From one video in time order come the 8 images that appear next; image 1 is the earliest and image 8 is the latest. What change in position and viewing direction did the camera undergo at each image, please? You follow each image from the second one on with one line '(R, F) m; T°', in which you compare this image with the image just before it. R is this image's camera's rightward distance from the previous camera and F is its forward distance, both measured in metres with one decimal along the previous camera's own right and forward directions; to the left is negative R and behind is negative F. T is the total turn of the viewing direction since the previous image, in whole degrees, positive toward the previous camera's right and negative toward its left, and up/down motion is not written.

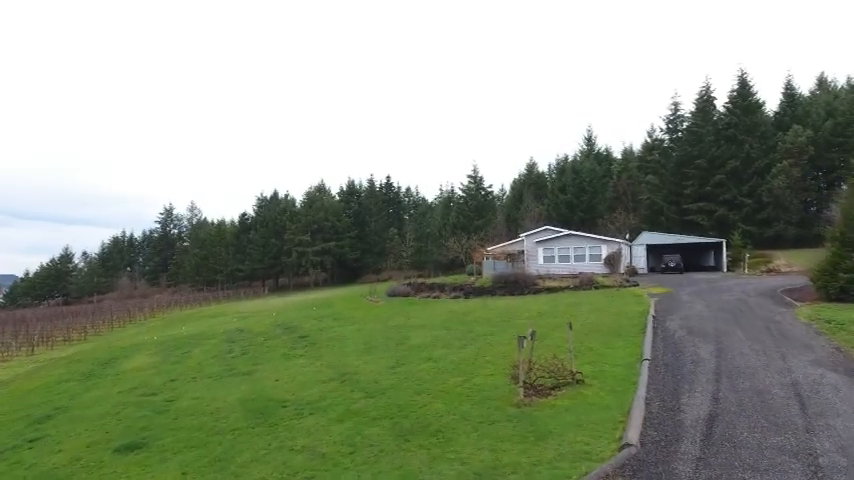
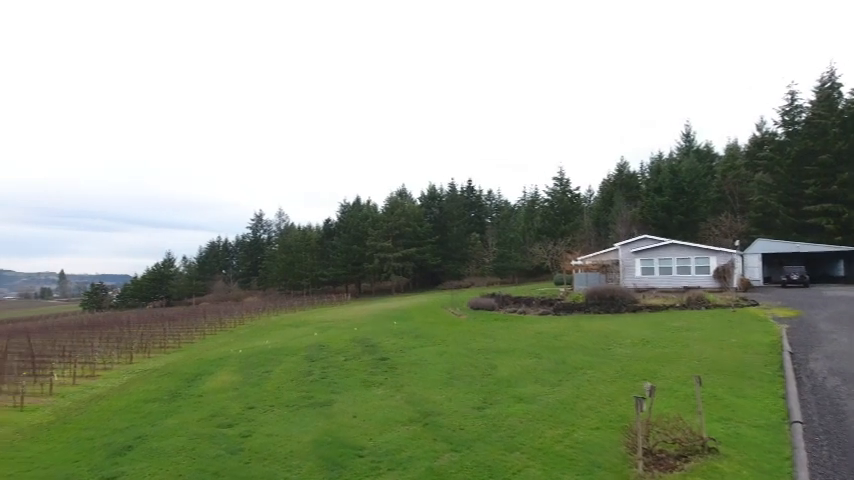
(-0.2, +1.2) m; -9°
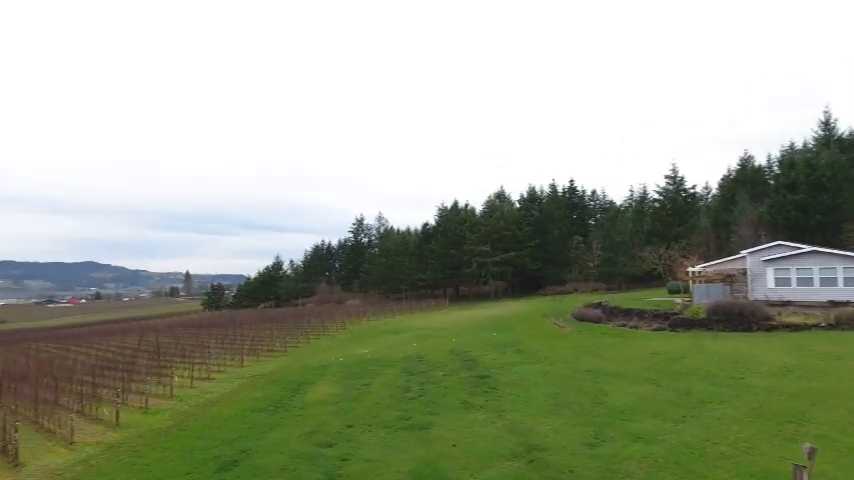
(-0.1, +0.7) m; -10°
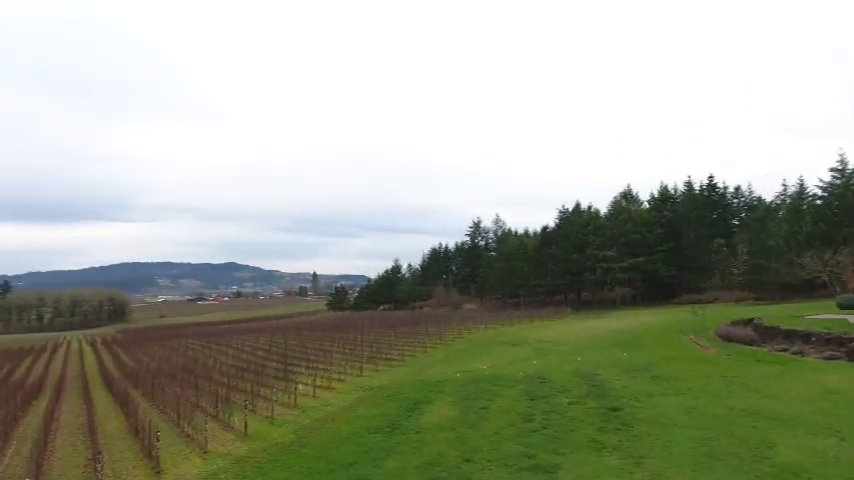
(-0.1, +0.9) m; -12°
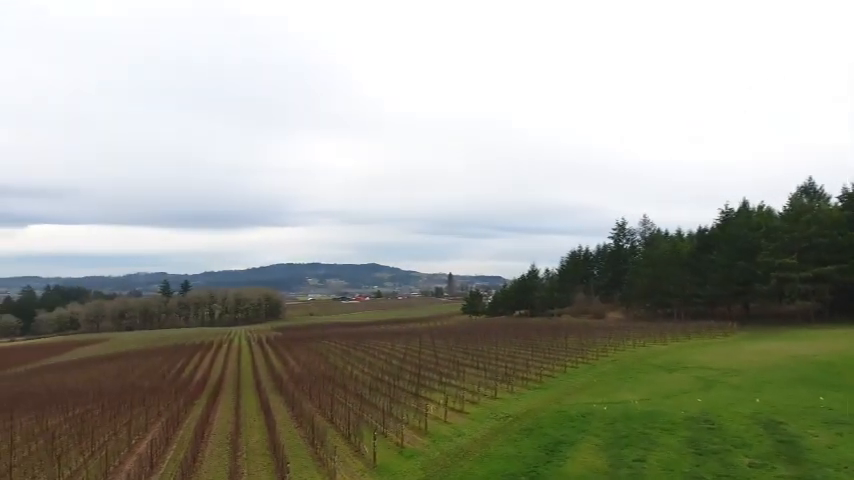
(-0.1, +1.5) m; -14°
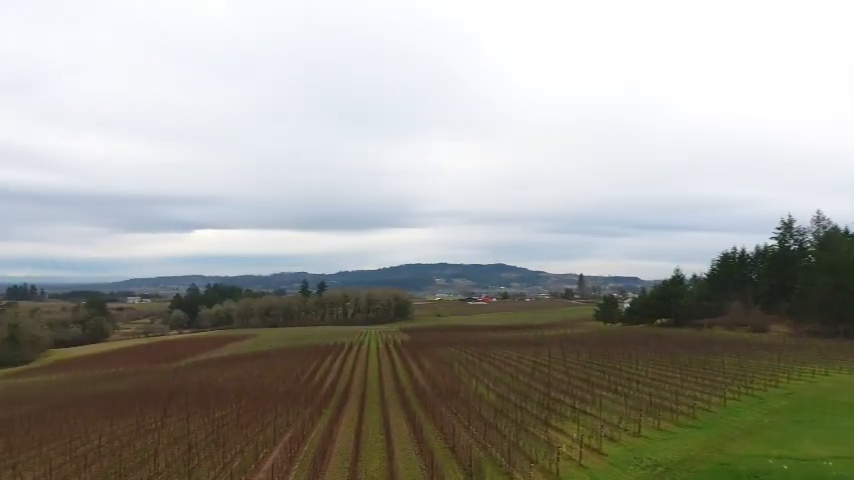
(0.0, +1.7) m; -13°
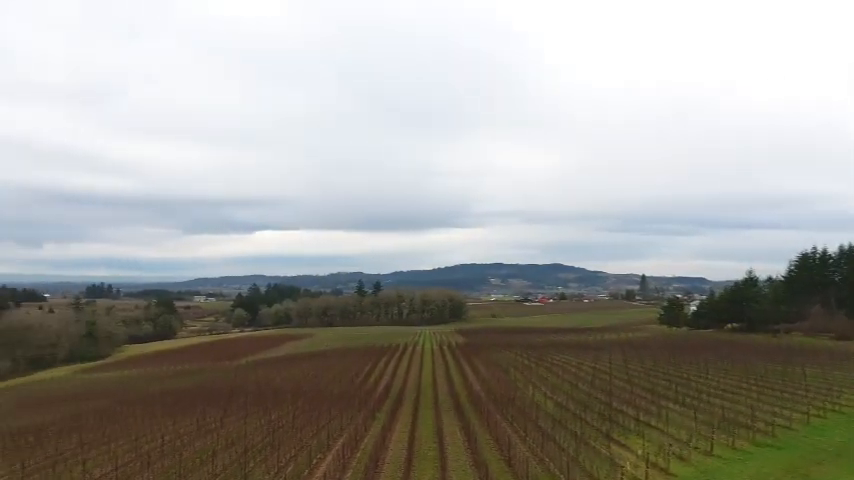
(+0.1, +0.5) m; -6°
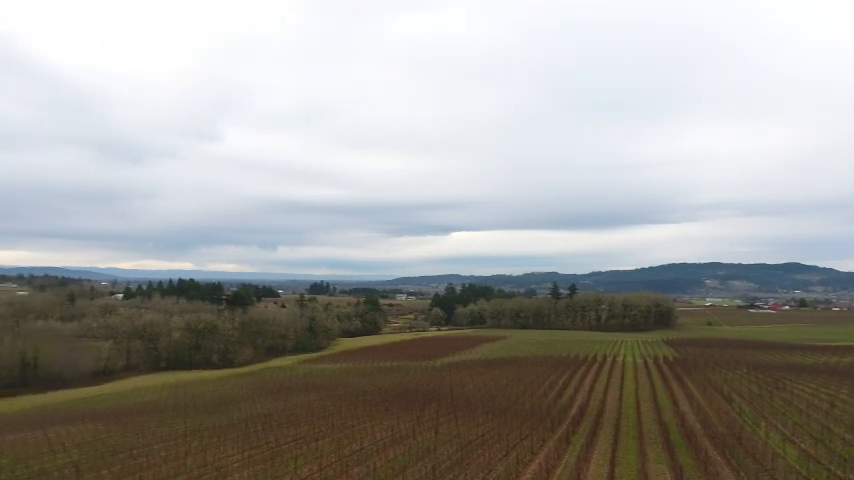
(+0.1, +1.6) m; -20°
